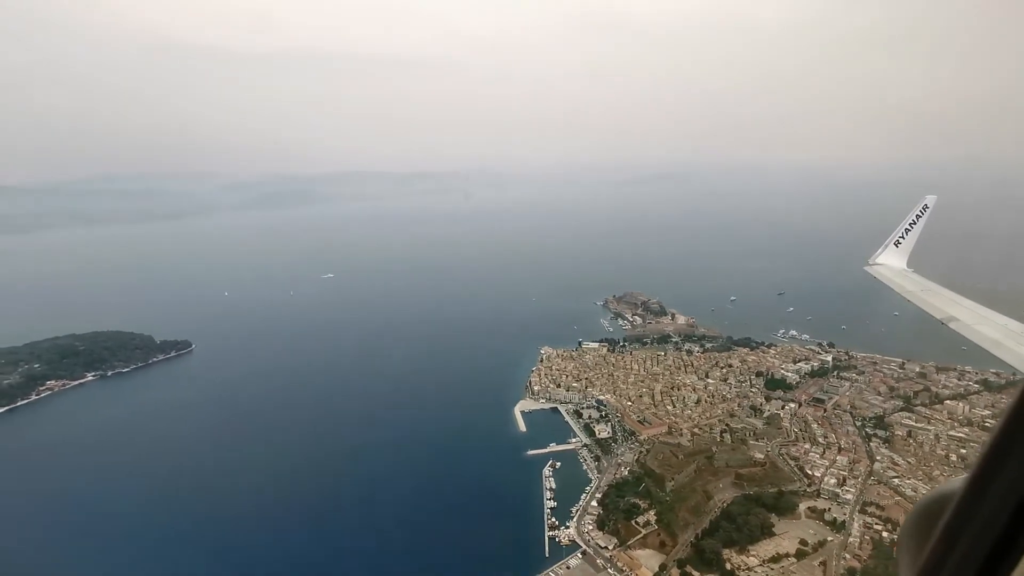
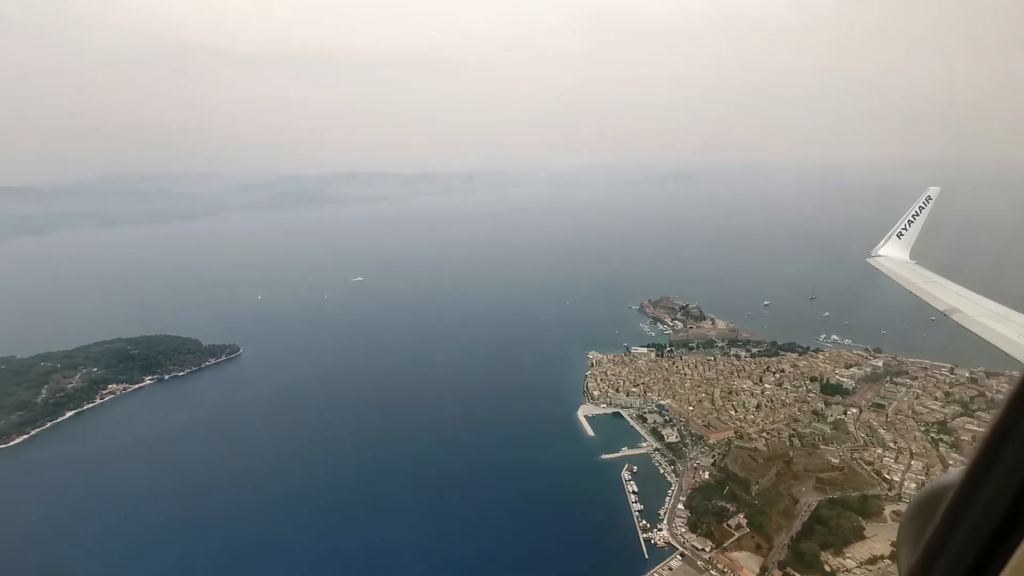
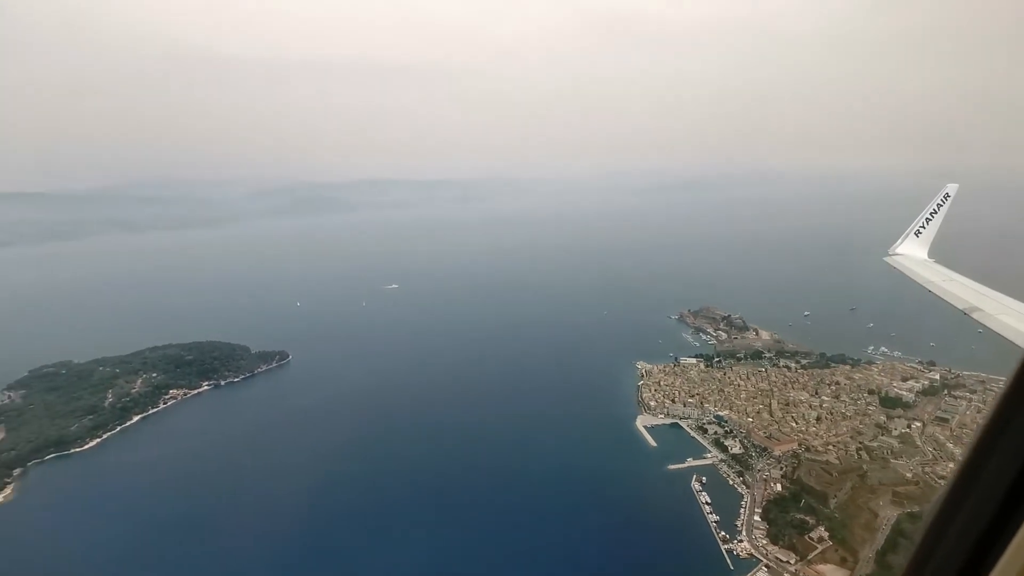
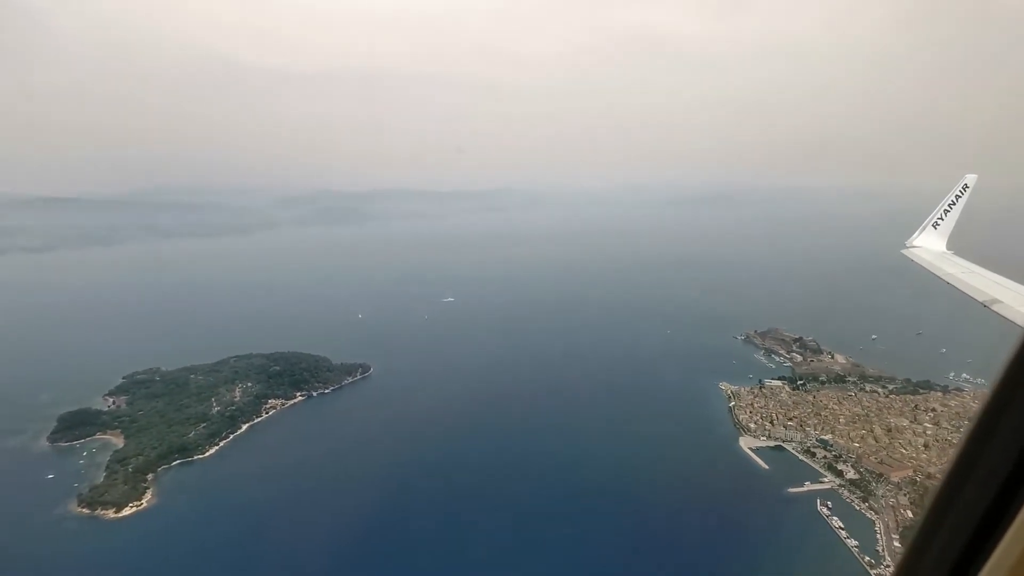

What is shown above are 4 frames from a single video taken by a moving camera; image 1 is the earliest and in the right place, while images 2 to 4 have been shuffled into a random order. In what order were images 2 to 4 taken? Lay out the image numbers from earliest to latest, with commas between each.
2, 3, 4
